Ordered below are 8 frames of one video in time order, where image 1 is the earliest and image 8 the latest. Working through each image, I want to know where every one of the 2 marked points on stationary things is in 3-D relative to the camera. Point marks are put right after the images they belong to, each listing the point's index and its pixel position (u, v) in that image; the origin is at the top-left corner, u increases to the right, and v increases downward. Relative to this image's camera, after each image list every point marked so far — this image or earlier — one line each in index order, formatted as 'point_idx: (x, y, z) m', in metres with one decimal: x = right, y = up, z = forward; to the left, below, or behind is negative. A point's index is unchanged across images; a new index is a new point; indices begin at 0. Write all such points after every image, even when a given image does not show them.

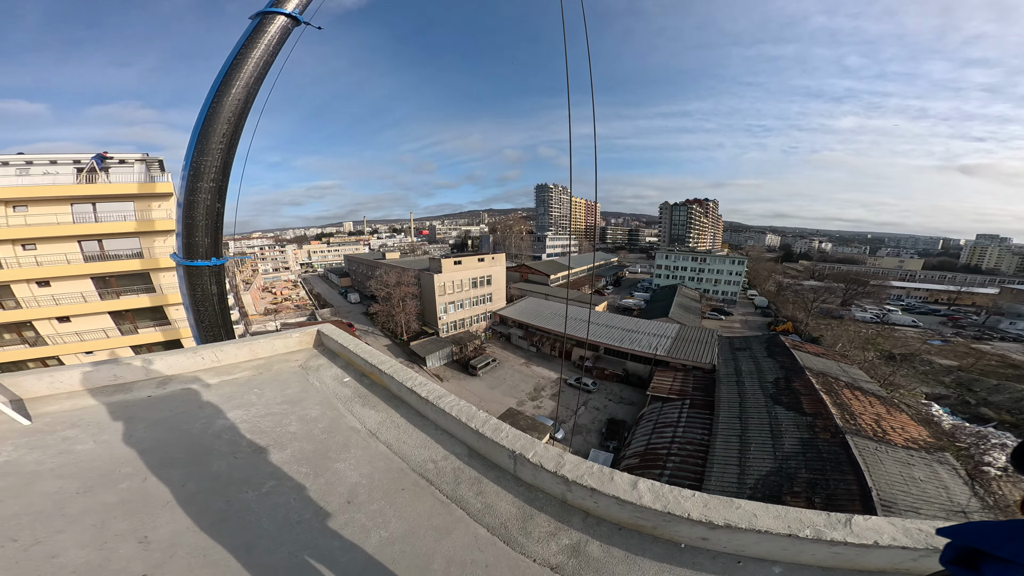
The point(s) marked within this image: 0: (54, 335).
0: (-10.5, -1.5, +7.0) m
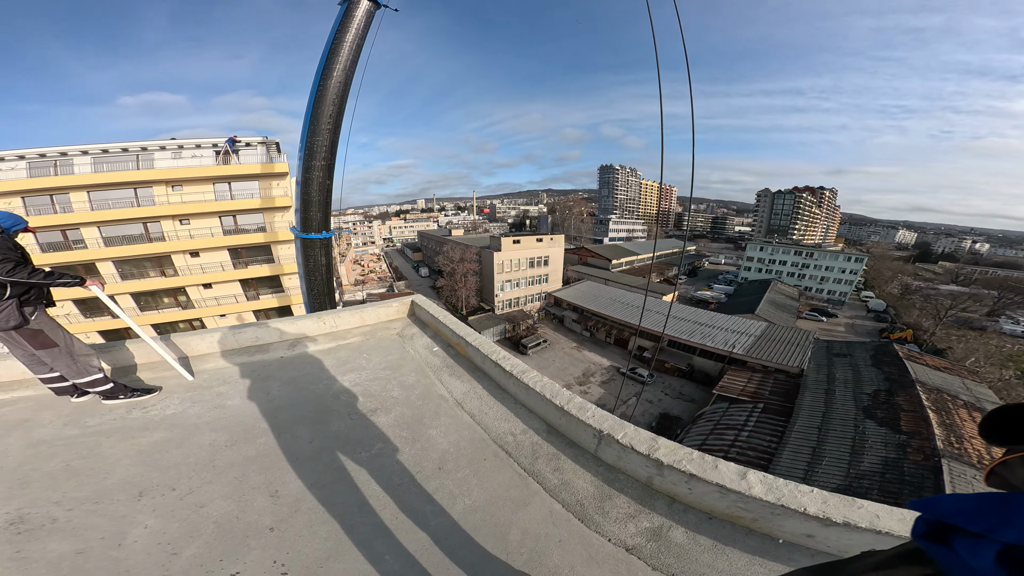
0: (-8.7, -0.4, +8.5) m
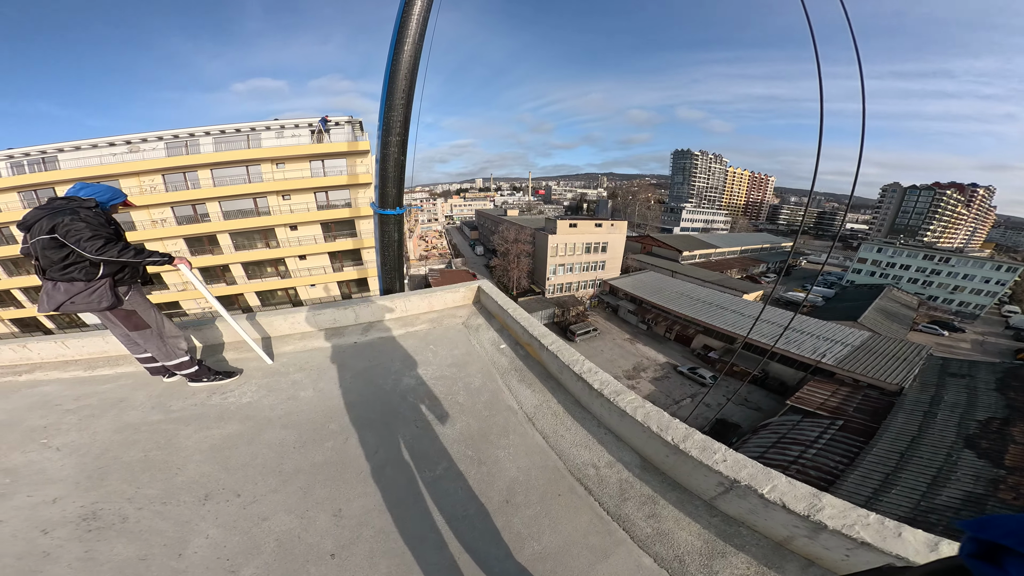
0: (-7.0, +0.7, +9.4) m
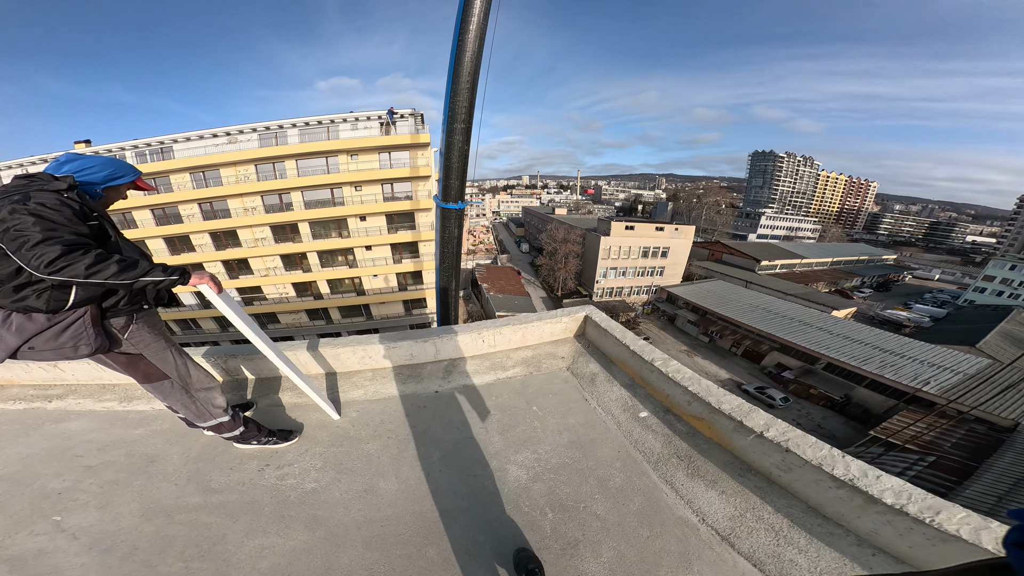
0: (-5.1, +1.0, +9.6) m
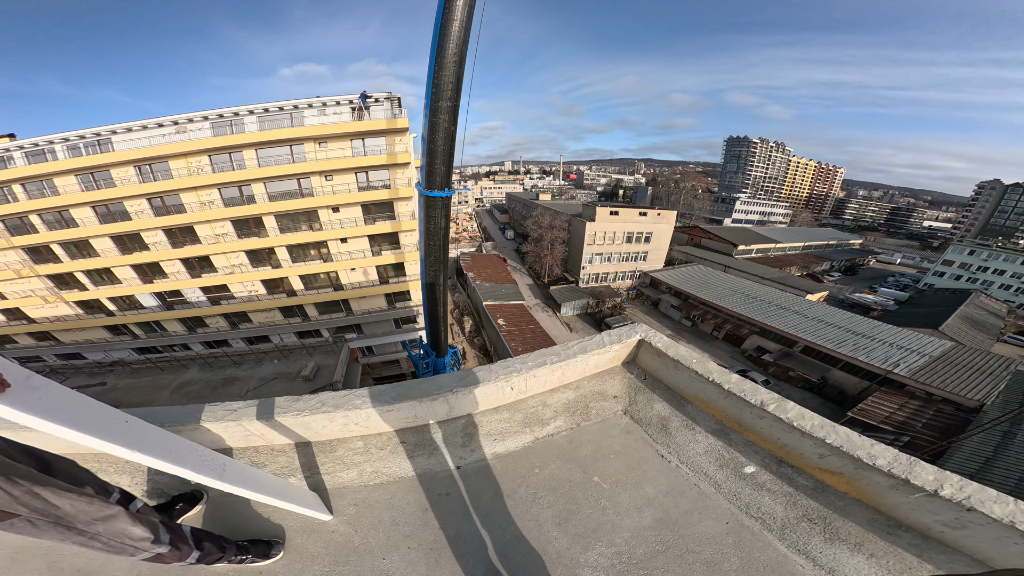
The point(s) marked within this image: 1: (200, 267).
0: (-5.3, +1.1, +9.1) m
1: (-8.9, +0.6, +8.8) m
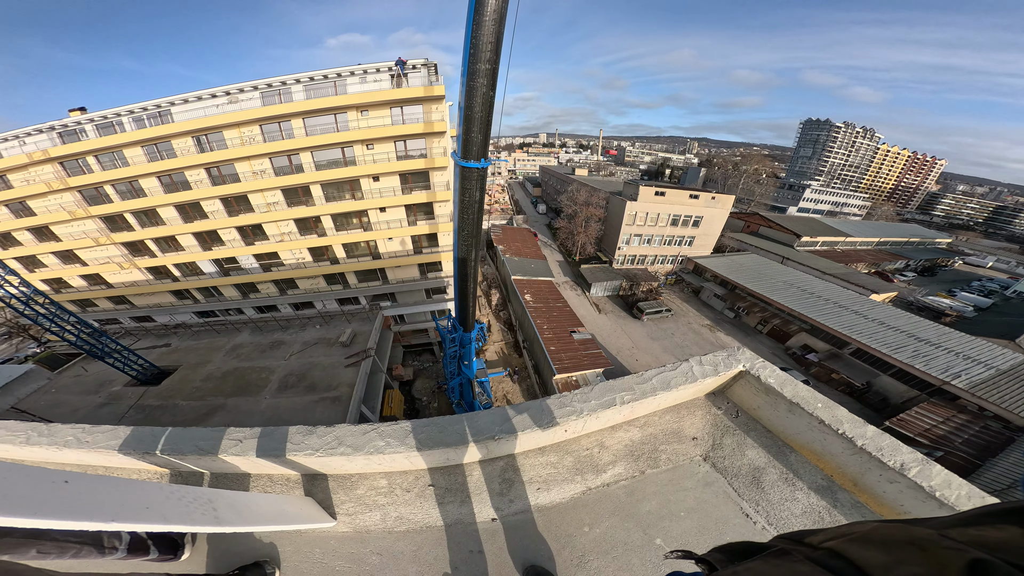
0: (-4.2, +1.8, +9.3) m
1: (-7.9, +1.6, +9.3) m
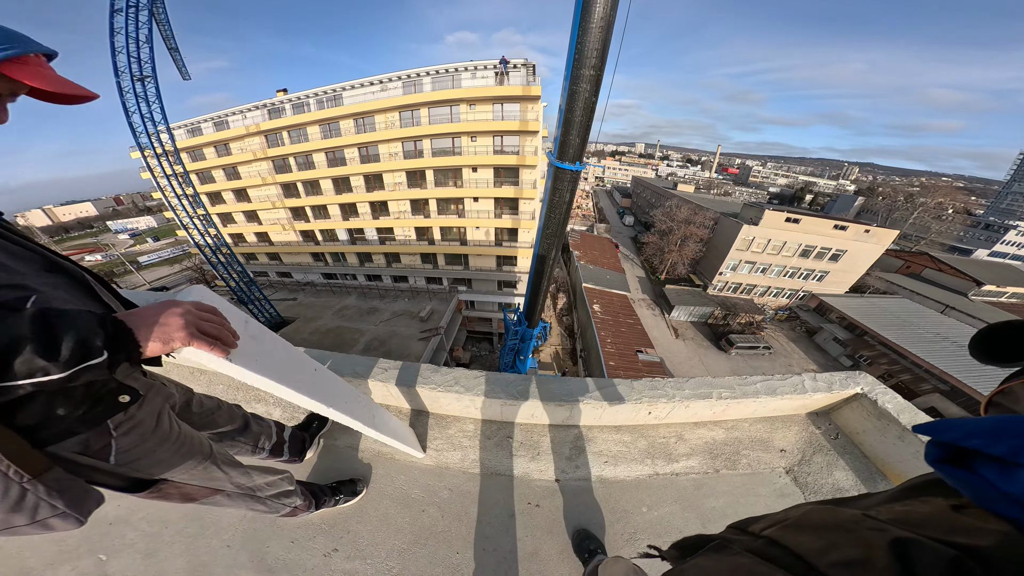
0: (-1.5, +2.4, +10.1) m
1: (-5.0, +2.9, +10.9) m
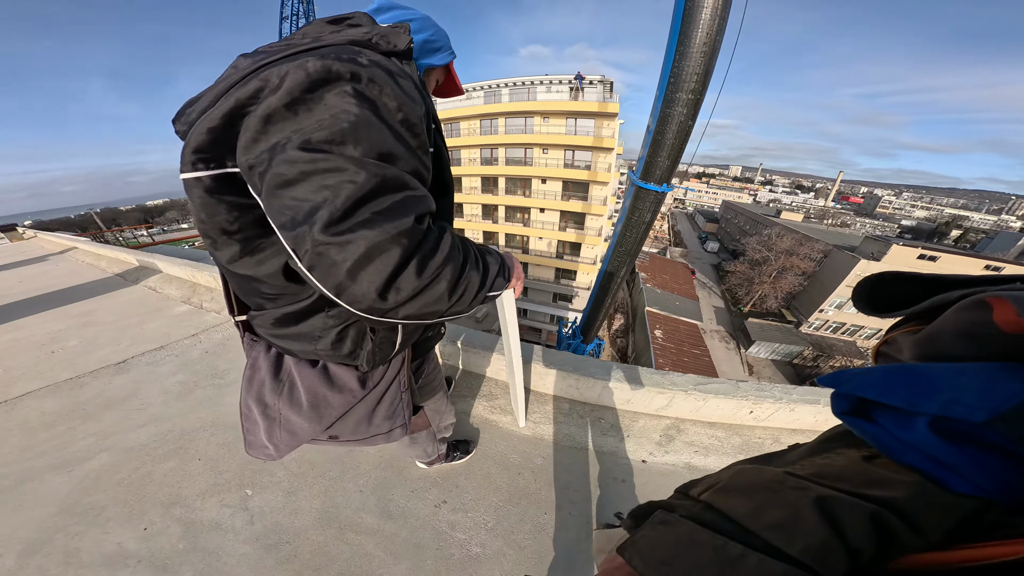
0: (+1.0, +2.2, +10.5) m
1: (-2.2, +3.1, +12.0) m
